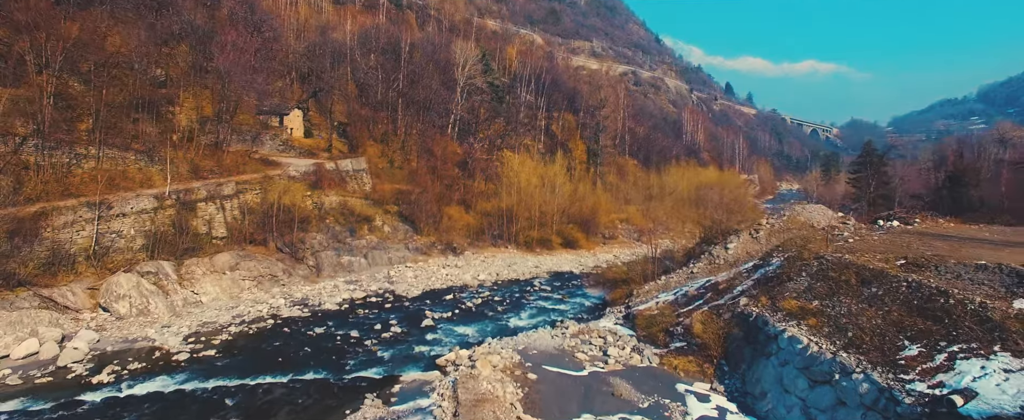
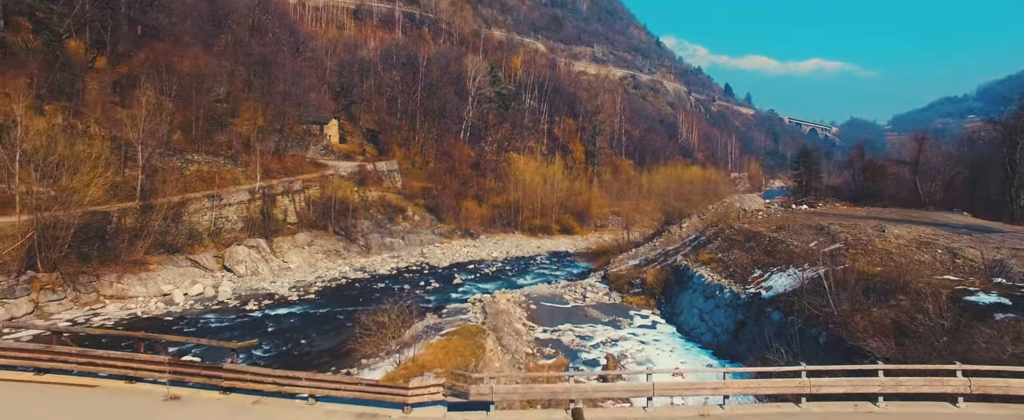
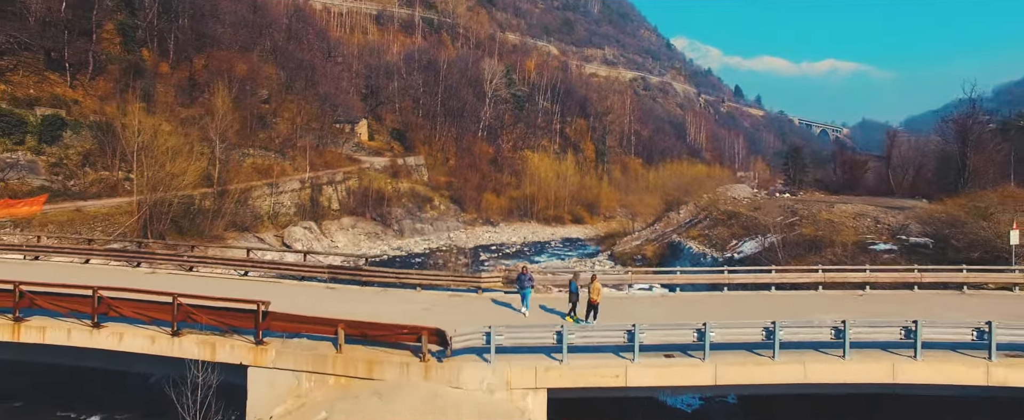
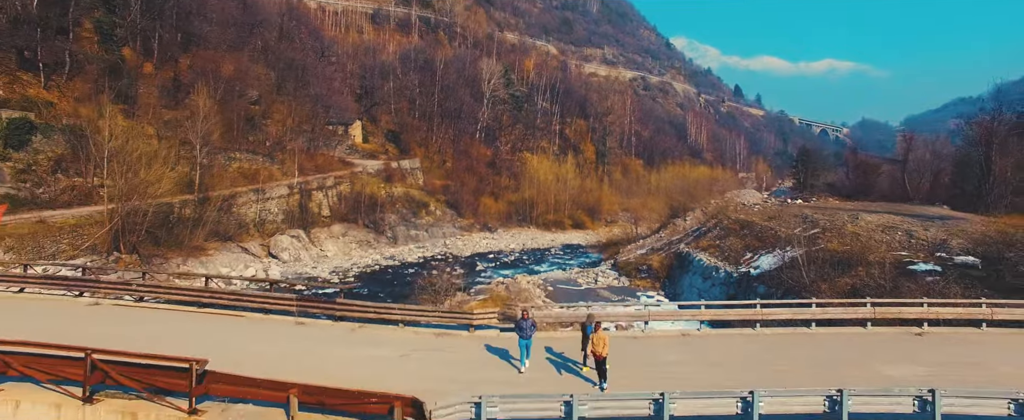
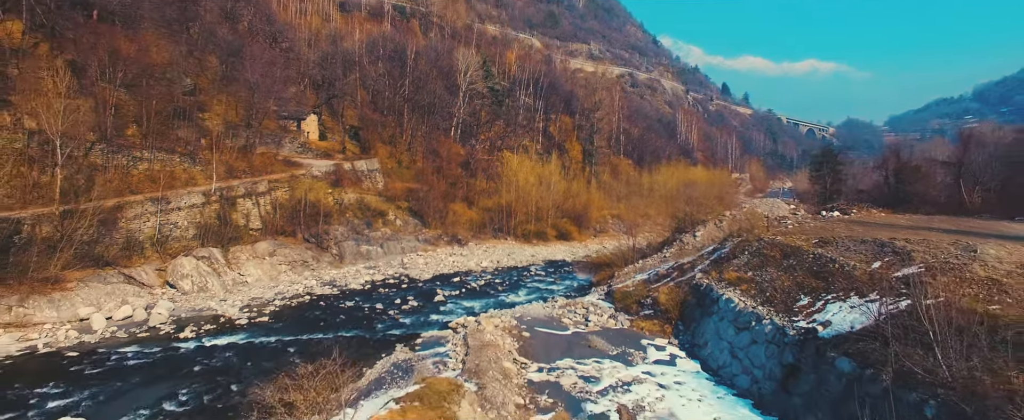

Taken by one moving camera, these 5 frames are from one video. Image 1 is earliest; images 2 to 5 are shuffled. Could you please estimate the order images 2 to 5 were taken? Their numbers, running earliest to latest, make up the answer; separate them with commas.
5, 2, 4, 3
